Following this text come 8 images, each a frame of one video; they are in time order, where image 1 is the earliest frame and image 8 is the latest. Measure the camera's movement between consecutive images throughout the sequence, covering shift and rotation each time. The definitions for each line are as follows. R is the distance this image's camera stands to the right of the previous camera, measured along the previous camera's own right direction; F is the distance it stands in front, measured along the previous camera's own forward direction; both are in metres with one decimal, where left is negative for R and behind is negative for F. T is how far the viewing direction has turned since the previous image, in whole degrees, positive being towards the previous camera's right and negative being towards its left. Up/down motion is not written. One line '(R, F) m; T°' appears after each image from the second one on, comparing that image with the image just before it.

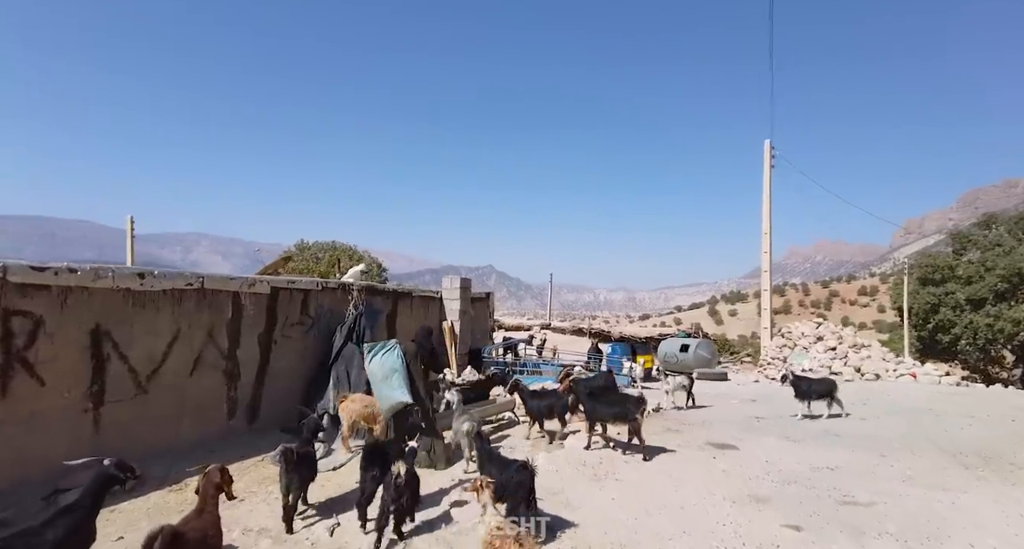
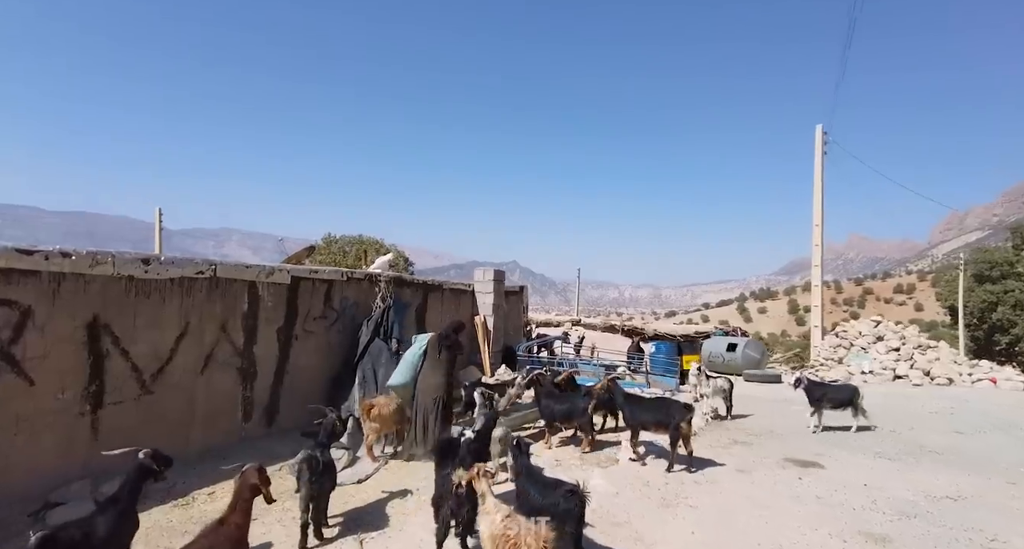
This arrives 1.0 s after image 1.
(-0.3, +1.0) m; -2°
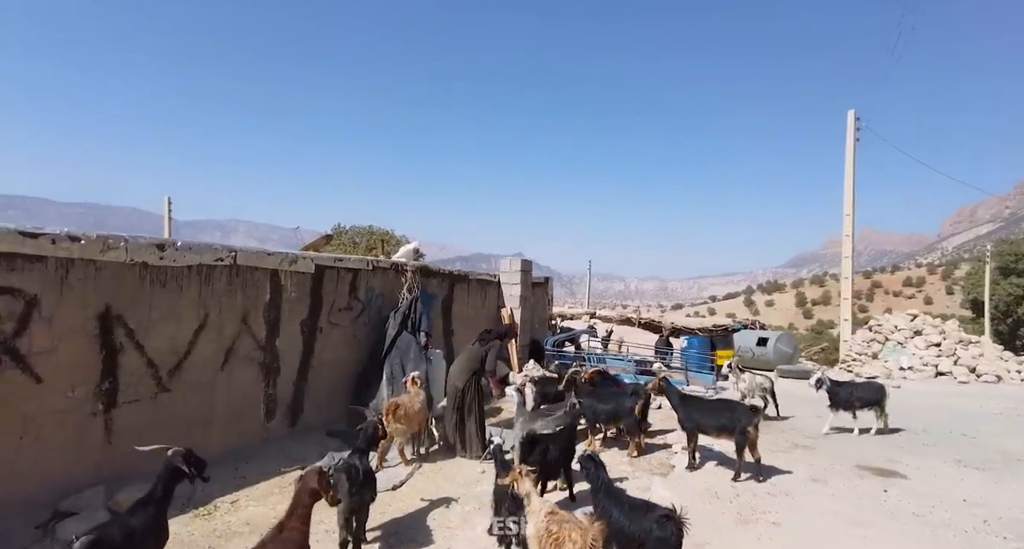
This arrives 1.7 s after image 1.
(-0.5, +0.6) m; -1°
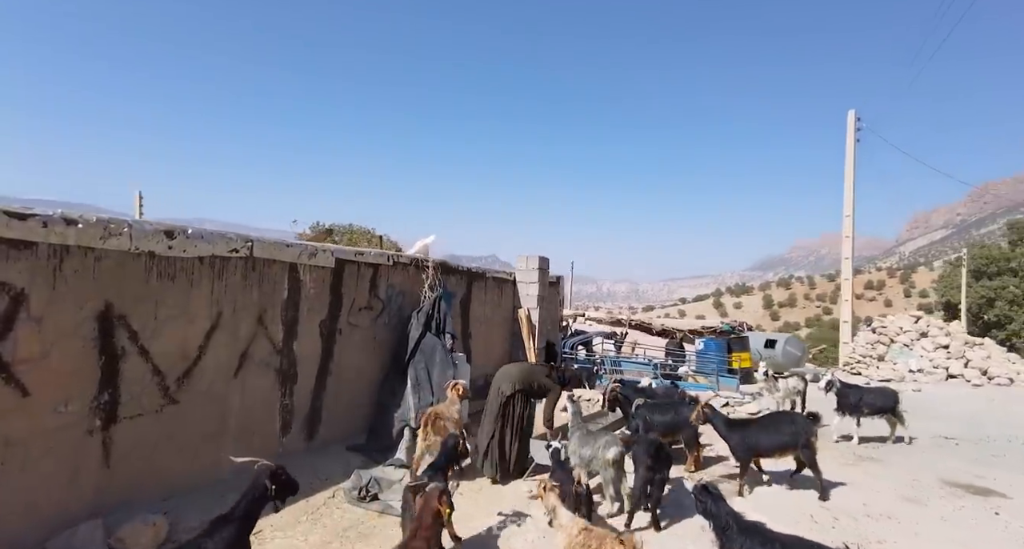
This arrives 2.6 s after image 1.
(-0.9, +0.8) m; +3°
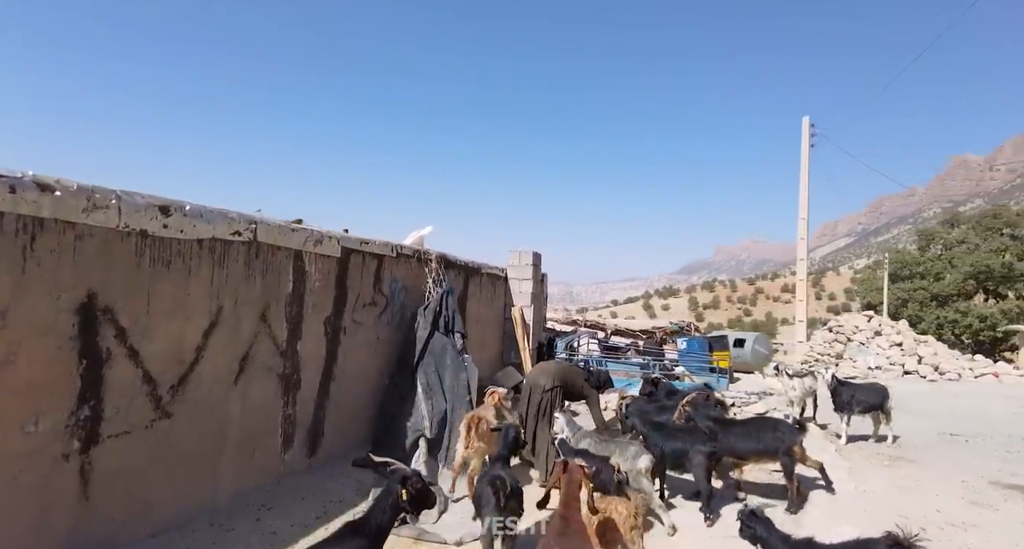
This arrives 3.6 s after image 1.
(-1.1, +0.7) m; +7°
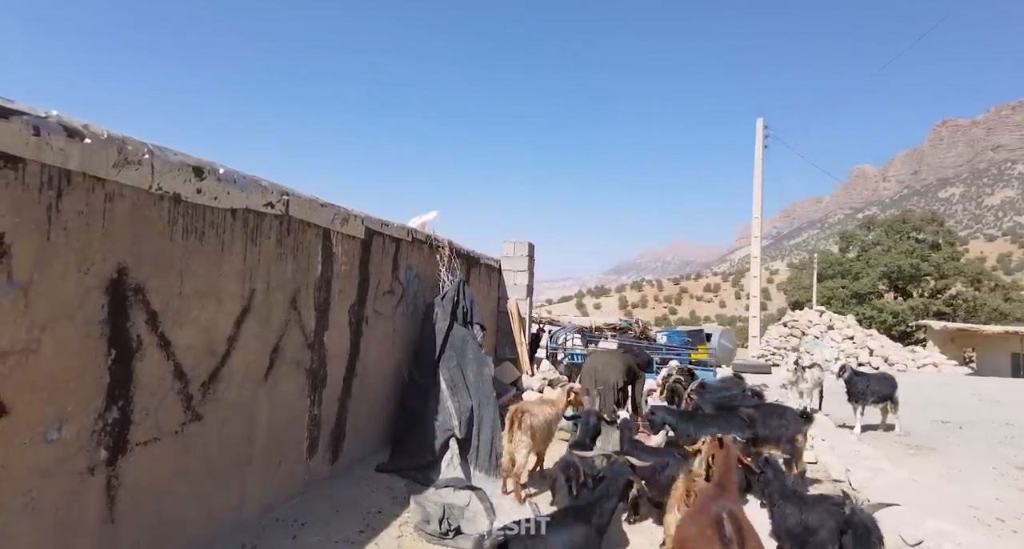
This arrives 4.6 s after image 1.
(-1.1, +0.5) m; +7°
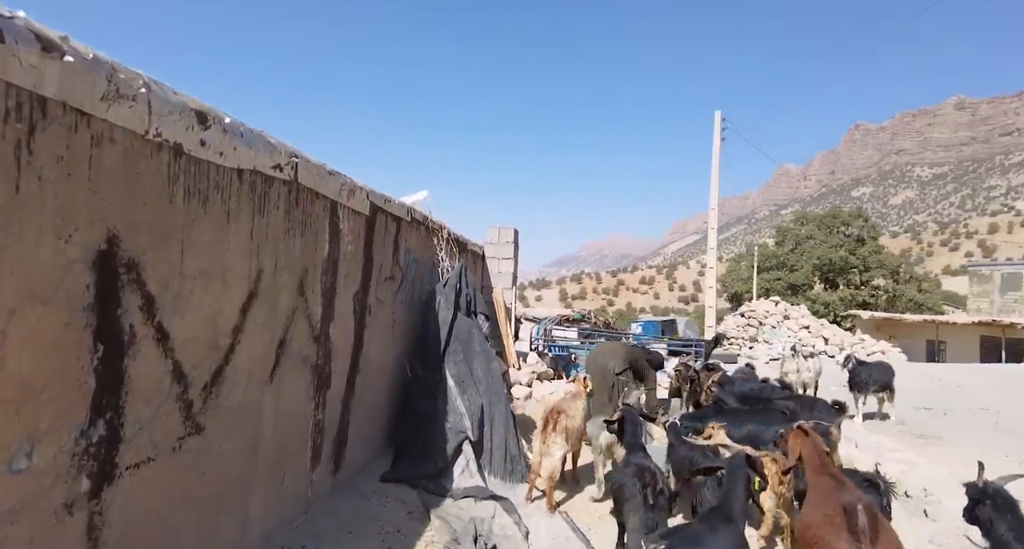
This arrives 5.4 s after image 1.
(-0.7, +0.6) m; +6°
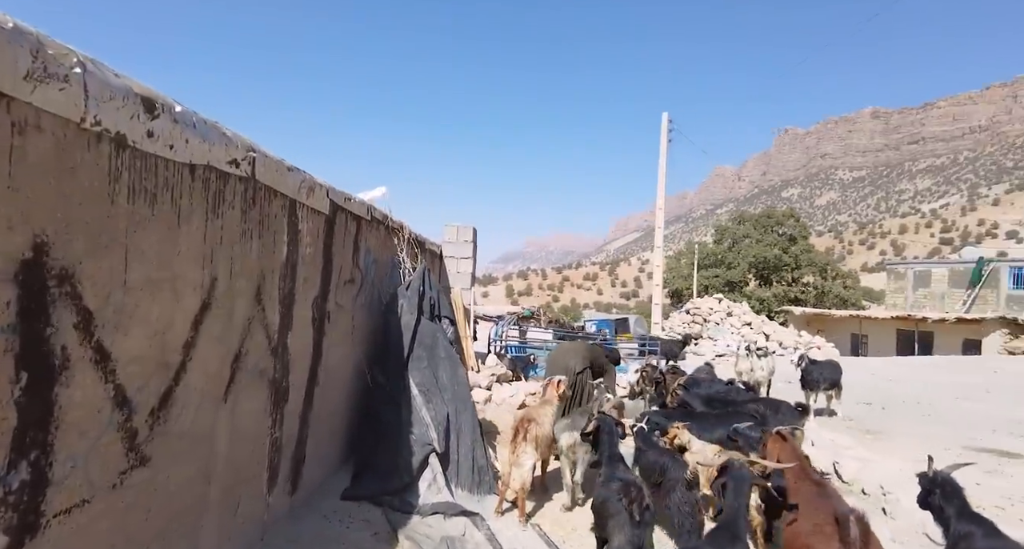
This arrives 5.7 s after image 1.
(-0.2, +0.2) m; +5°
